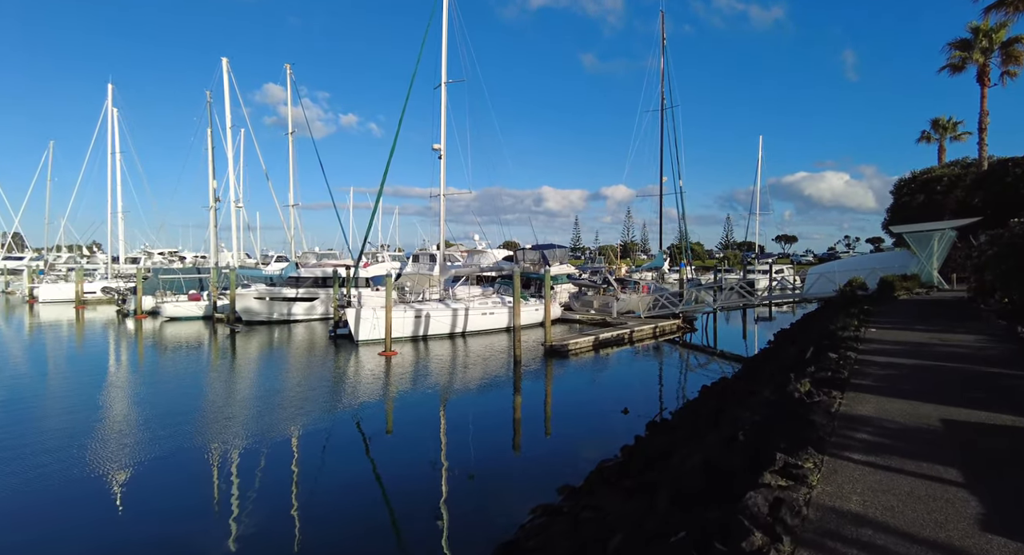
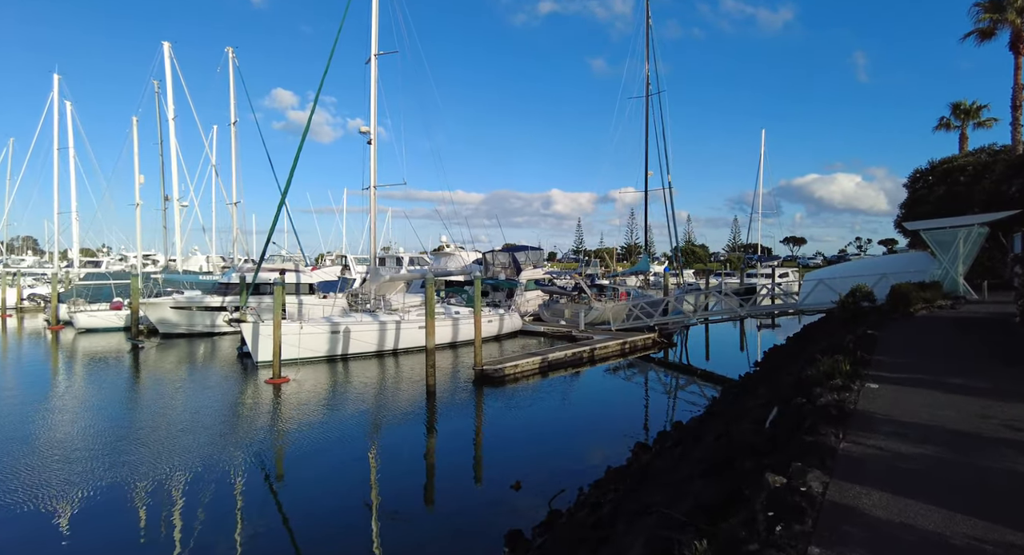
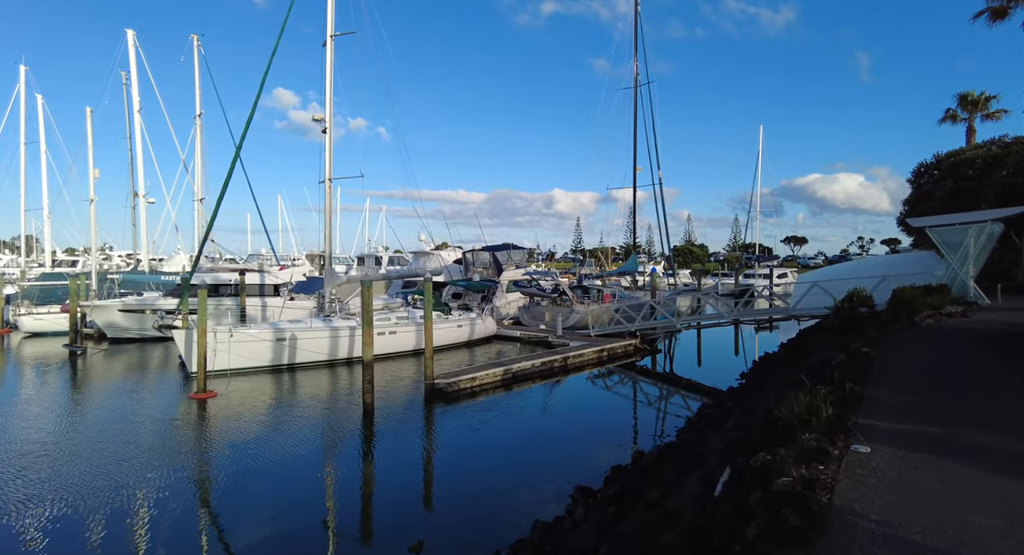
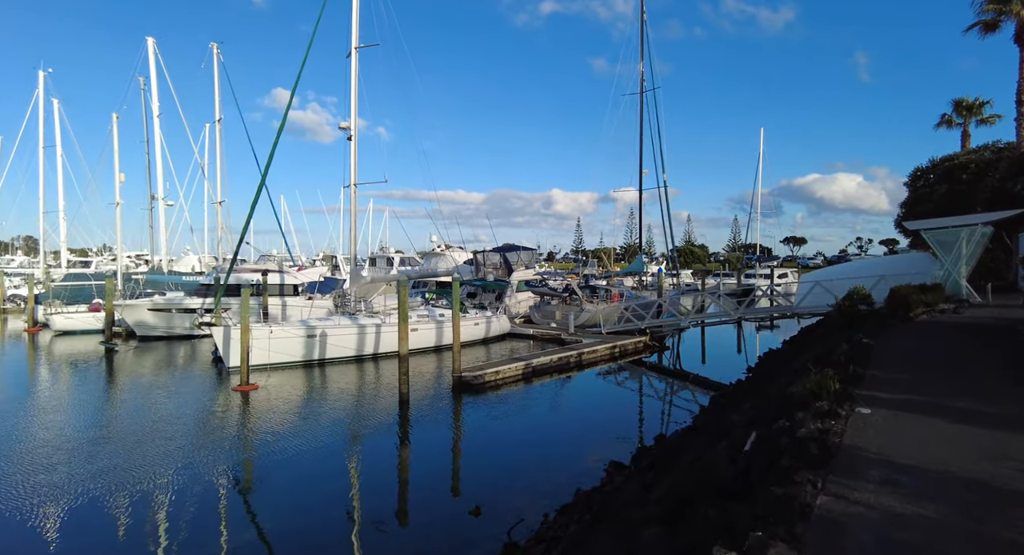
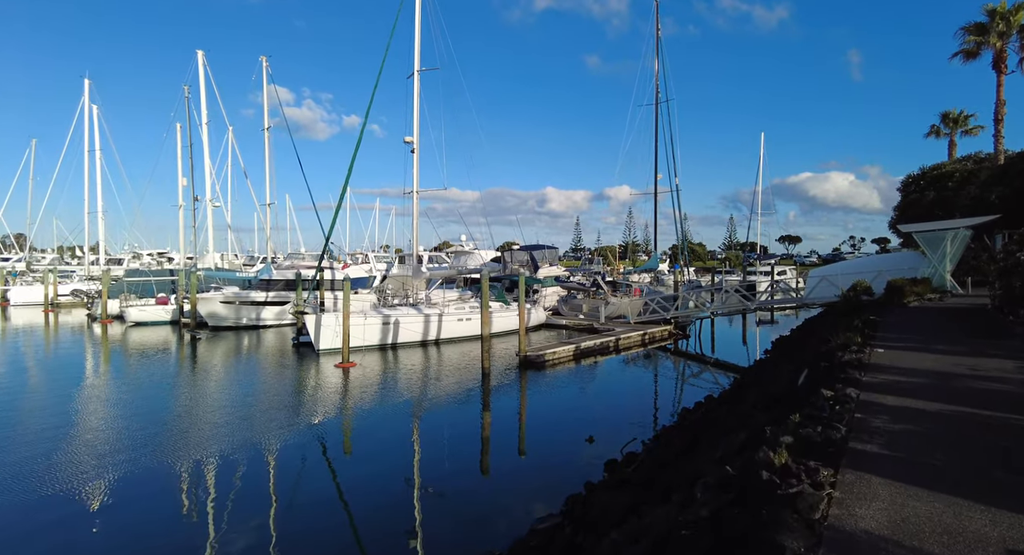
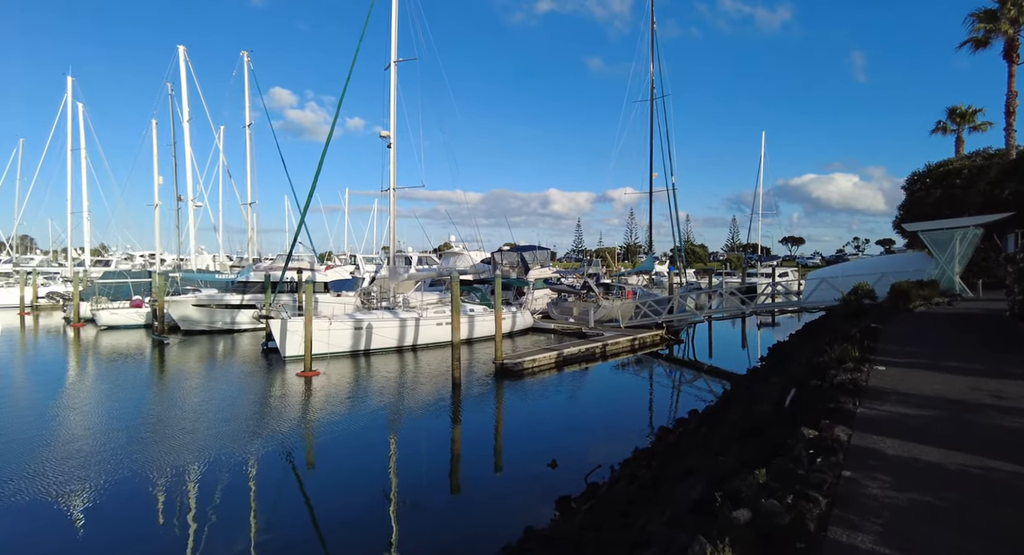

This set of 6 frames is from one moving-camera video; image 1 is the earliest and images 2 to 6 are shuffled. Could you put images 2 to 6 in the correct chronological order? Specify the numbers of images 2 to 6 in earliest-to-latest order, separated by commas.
5, 6, 2, 4, 3
